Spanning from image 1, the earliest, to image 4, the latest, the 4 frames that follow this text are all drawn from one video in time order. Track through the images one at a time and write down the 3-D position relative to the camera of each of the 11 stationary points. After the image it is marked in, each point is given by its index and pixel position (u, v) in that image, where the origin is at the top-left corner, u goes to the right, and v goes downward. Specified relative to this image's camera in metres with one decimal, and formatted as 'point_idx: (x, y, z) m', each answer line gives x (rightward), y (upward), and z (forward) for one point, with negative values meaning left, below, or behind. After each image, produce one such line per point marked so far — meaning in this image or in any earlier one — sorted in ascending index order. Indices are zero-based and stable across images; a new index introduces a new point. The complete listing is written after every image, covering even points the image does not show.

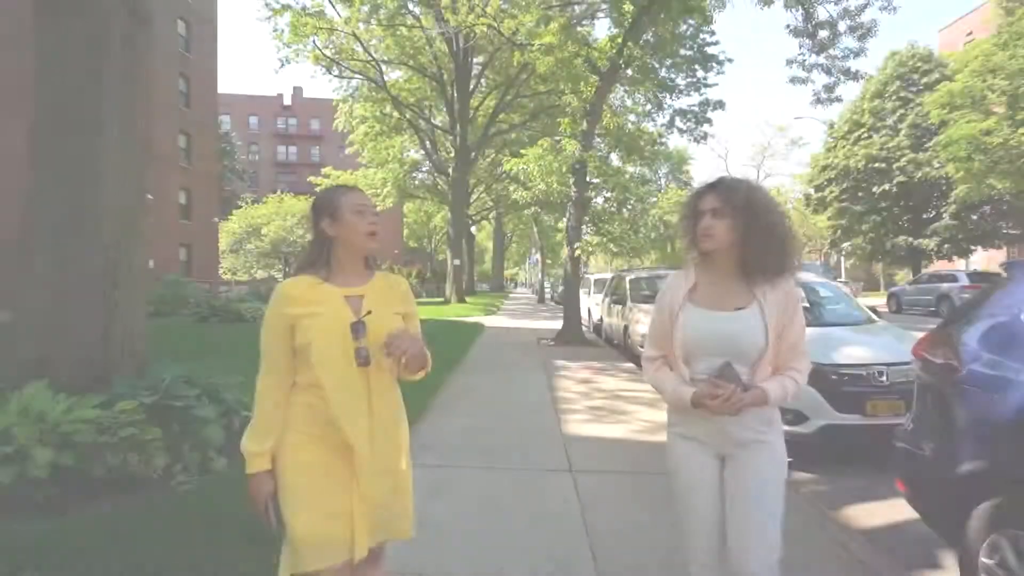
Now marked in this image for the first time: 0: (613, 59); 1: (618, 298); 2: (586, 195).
0: (+2.8, +6.3, +15.7) m
1: (+2.6, -0.3, +14.2) m
2: (+2.3, +2.8, +17.3) m
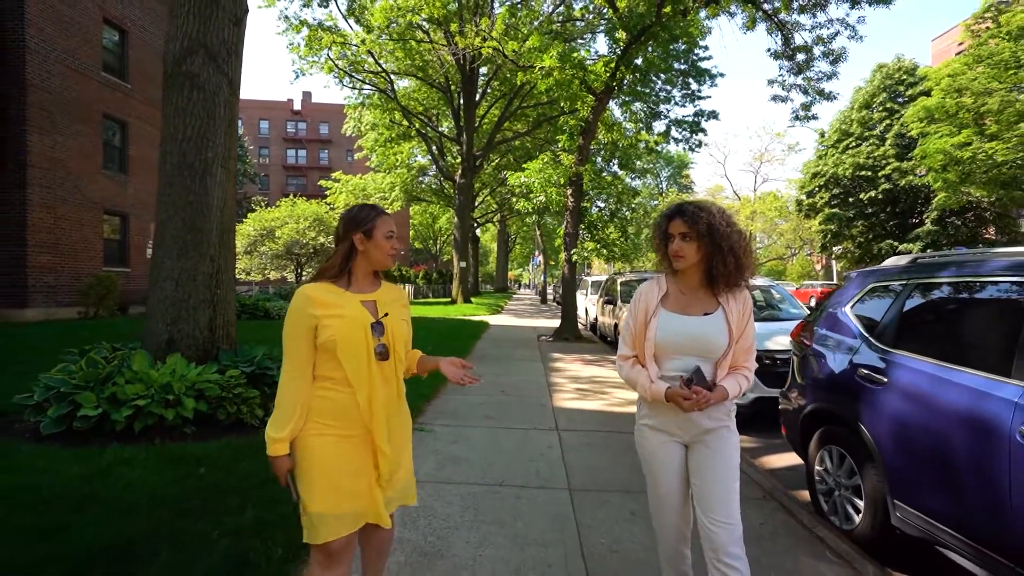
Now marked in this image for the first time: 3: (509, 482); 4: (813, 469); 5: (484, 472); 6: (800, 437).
0: (+2.9, +6.2, +17.3) m
1: (+2.7, -0.3, +15.7) m
2: (+2.4, +2.7, +18.9) m
3: (0.0, -1.7, +5.0) m
4: (+2.4, -1.4, +4.5) m
5: (-0.3, -1.7, +5.3) m
6: (+2.4, -1.2, +4.8) m
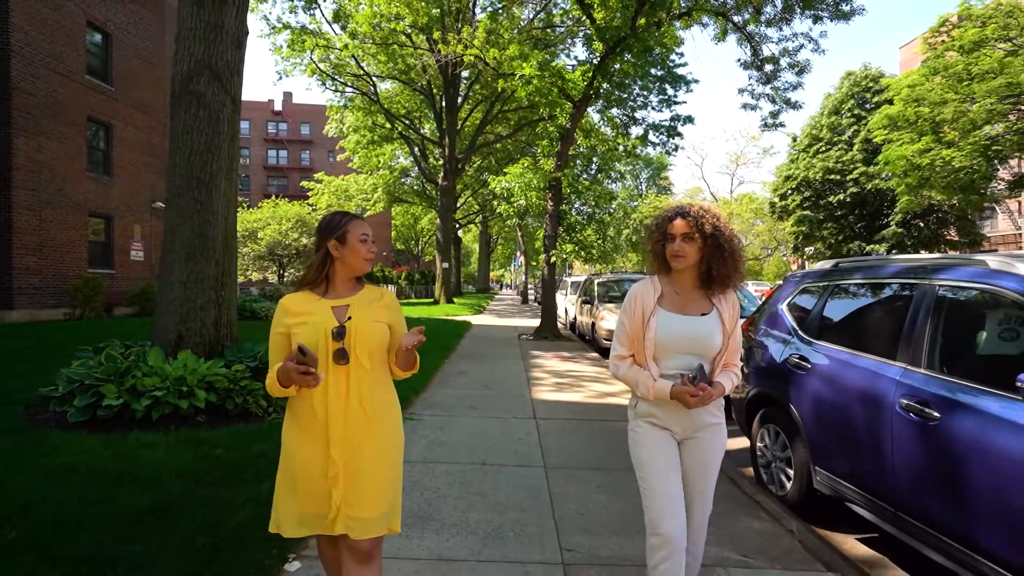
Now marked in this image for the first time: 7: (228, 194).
0: (+2.3, +6.2, +18.0) m
1: (+2.2, -0.3, +16.4) m
2: (+1.7, +2.7, +19.6) m
3: (-0.2, -1.7, +5.7) m
4: (+2.2, -1.4, +5.2) m
5: (-0.4, -1.7, +5.9) m
6: (+2.2, -1.2, +5.5) m
7: (-3.3, +1.1, +6.8) m
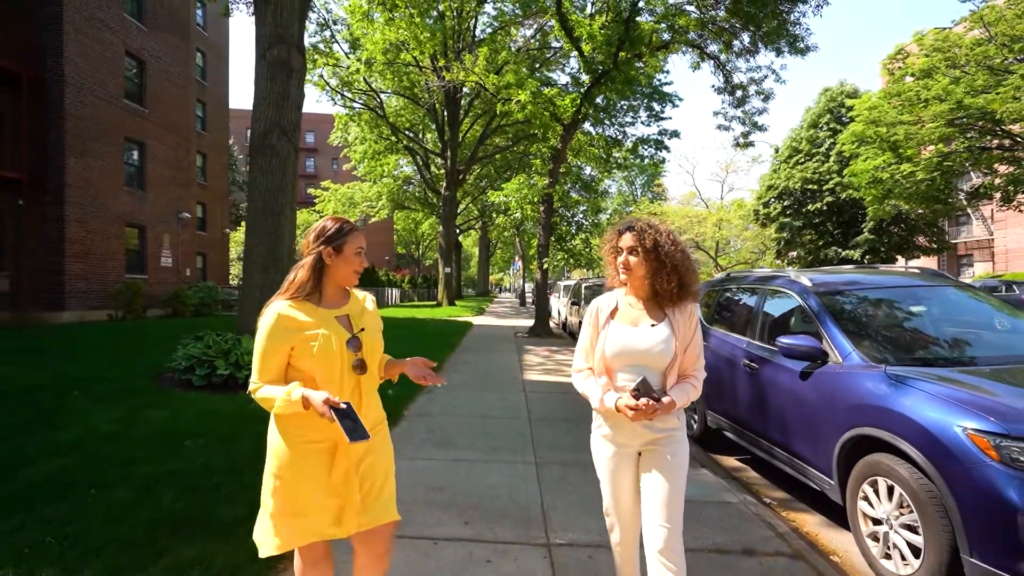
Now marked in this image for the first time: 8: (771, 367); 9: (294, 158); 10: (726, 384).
0: (+2.2, +6.1, +20.2) m
1: (+2.1, -0.4, +18.6) m
2: (+1.6, +2.6, +21.8) m
3: (-0.3, -1.7, +7.8) m
4: (+2.1, -1.5, +7.4) m
5: (-0.5, -1.7, +8.0) m
6: (+2.1, -1.3, +7.6) m
7: (-3.4, +1.1, +9.0) m
8: (+2.3, -0.7, +5.2) m
9: (-3.4, +2.1, +9.1) m
10: (+2.2, -1.0, +6.1) m
